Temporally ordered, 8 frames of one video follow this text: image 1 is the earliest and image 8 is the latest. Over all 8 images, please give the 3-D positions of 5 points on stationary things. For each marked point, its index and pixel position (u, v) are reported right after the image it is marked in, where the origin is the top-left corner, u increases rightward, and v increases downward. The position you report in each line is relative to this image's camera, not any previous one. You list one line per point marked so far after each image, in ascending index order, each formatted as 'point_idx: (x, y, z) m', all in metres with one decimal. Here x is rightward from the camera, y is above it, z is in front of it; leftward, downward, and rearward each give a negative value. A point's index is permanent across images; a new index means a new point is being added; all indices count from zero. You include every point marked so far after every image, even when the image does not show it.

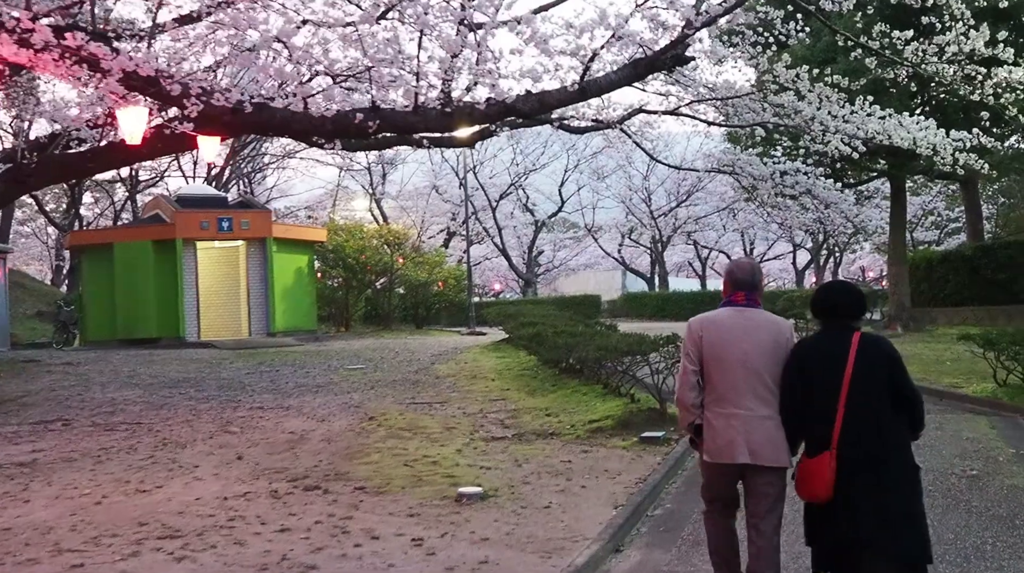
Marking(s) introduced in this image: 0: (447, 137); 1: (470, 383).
0: (-0.7, +1.7, +12.9) m
1: (-0.5, -1.2, +13.2) m
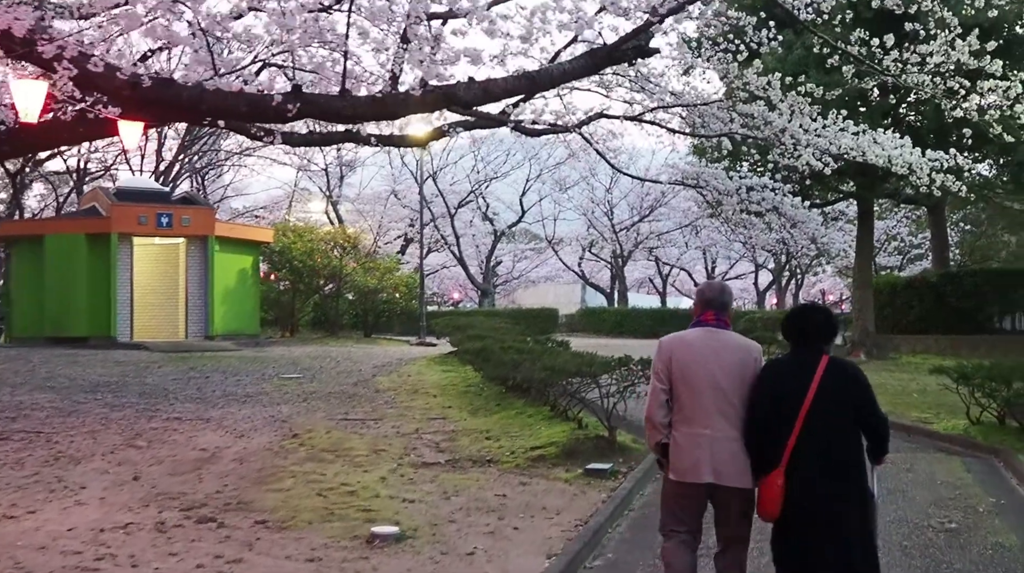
0: (-1.2, +1.6, +12.0) m
1: (-1.1, -1.3, +12.4) m
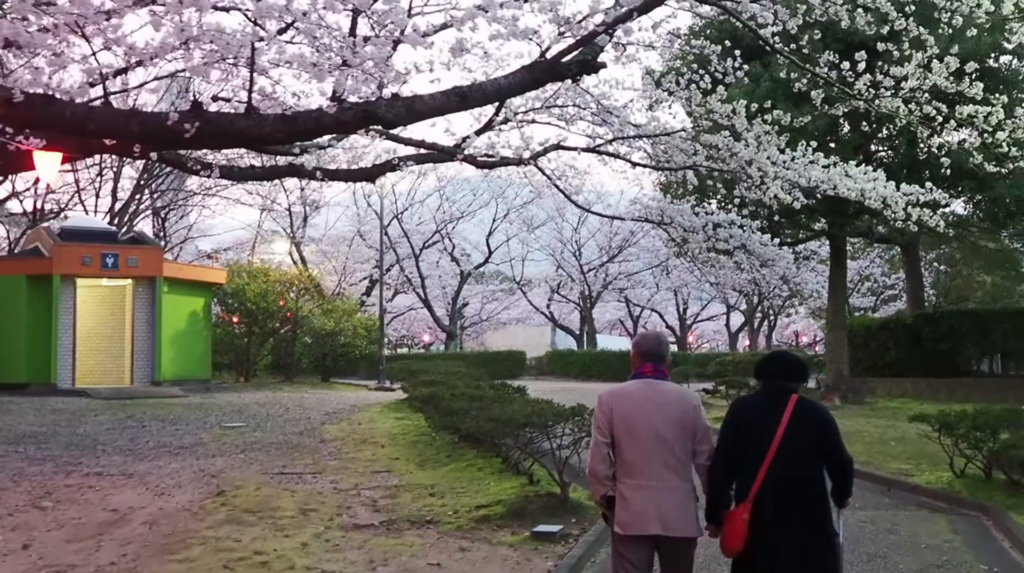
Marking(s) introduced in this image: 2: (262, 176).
0: (-1.7, +1.2, +11.3) m
1: (-1.6, -1.7, +11.5) m
2: (-2.4, +1.1, +11.0) m
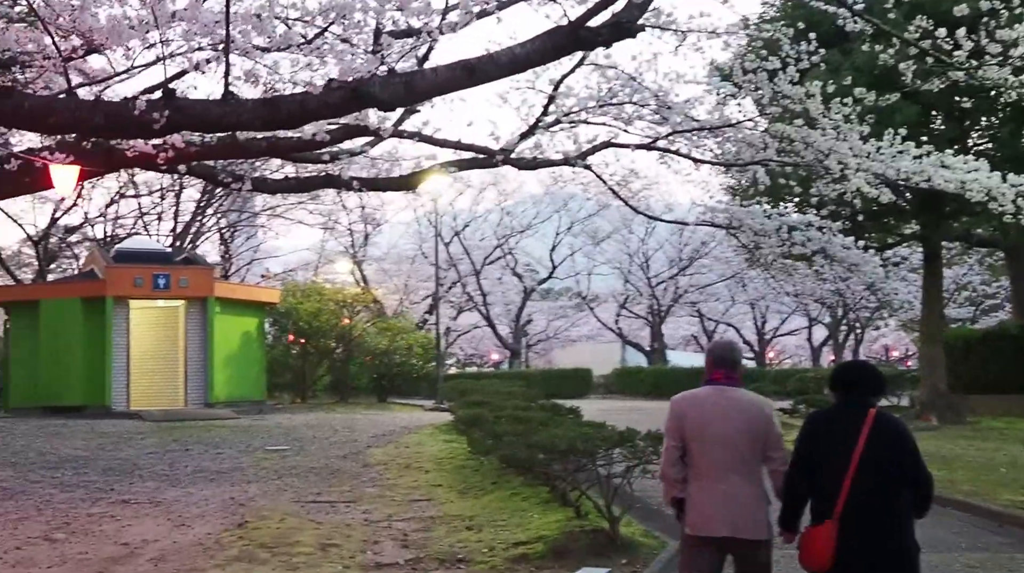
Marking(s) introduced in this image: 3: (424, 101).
0: (-1.2, +1.0, +10.7) m
1: (-1.1, -1.8, +10.9) m
2: (-2.0, +0.9, +10.4) m
3: (-0.5, +1.0, +5.6) m
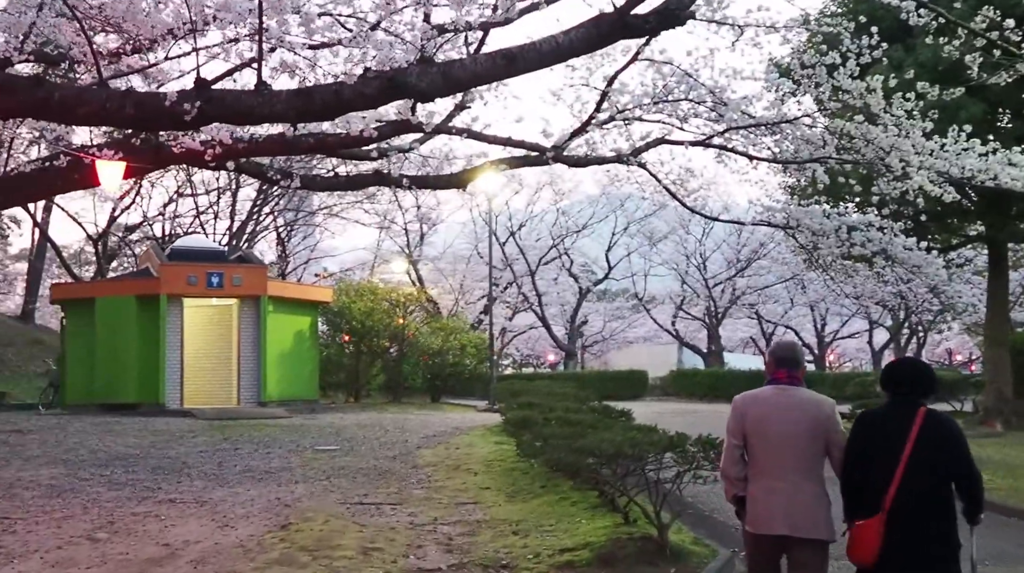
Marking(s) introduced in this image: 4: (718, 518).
0: (-0.8, +1.0, +10.5) m
1: (-0.6, -1.8, +10.7) m
2: (-1.5, +0.9, +10.3) m
3: (-0.3, +1.0, +5.4) m
4: (+1.5, -1.7, +7.9) m
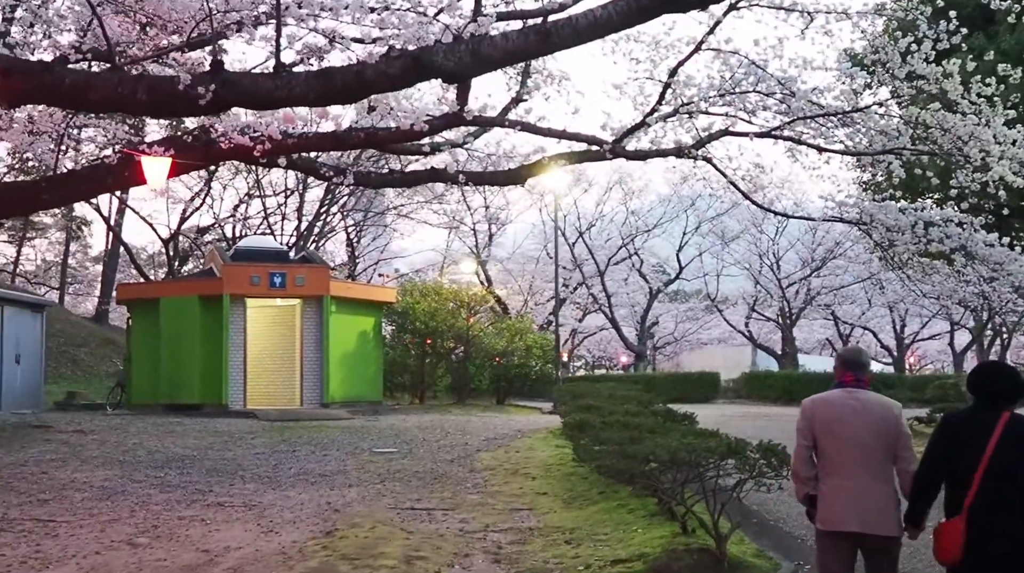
0: (-0.2, +1.1, +10.2) m
1: (-0.1, -1.8, +10.4) m
2: (-1.0, +1.0, +10.0) m
3: (-0.1, +1.1, +5.1) m
4: (+1.8, -1.6, +7.5) m
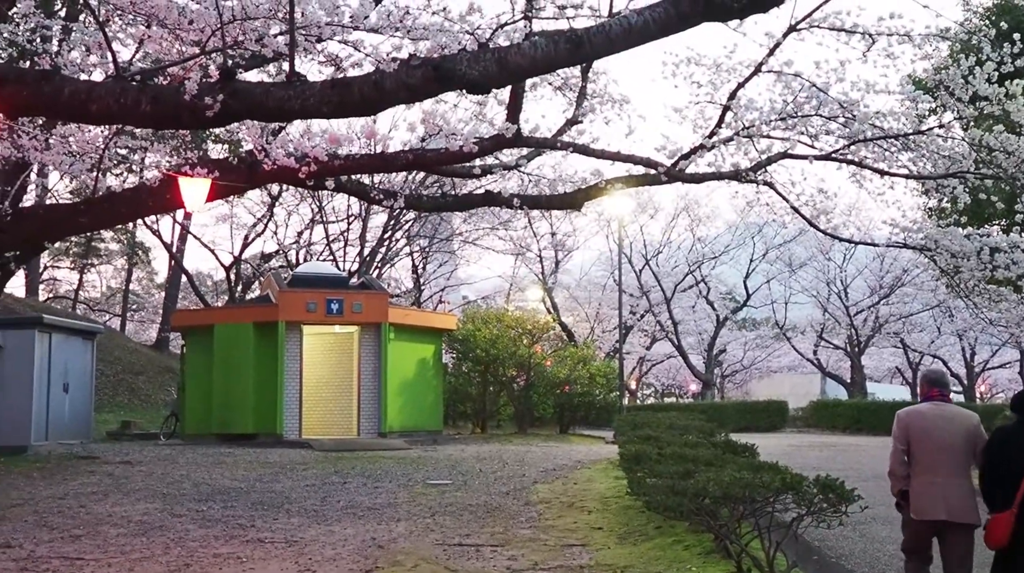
0: (+0.3, +0.8, +10.0) m
1: (+0.4, -2.1, +10.1) m
2: (-0.6, +0.7, +9.8) m
3: (0.0, +0.9, +4.9) m
4: (+2.1, -1.8, +7.1) m
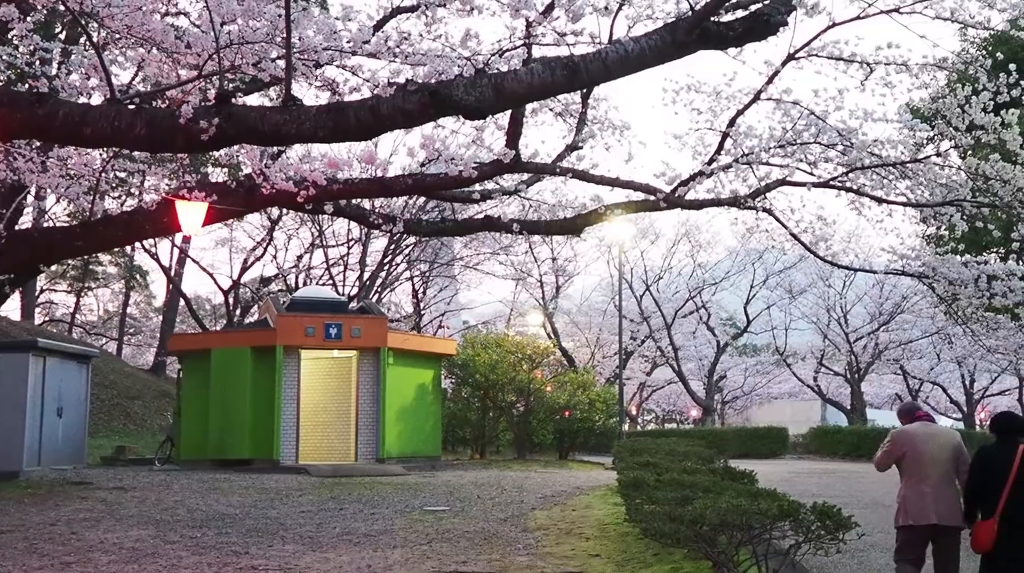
0: (+0.2, +0.6, +10.0) m
1: (+0.4, -2.3, +10.0) m
2: (-0.6, +0.5, +9.8) m
3: (0.0, +0.8, +4.9) m
4: (+2.1, -2.0, +7.0) m
